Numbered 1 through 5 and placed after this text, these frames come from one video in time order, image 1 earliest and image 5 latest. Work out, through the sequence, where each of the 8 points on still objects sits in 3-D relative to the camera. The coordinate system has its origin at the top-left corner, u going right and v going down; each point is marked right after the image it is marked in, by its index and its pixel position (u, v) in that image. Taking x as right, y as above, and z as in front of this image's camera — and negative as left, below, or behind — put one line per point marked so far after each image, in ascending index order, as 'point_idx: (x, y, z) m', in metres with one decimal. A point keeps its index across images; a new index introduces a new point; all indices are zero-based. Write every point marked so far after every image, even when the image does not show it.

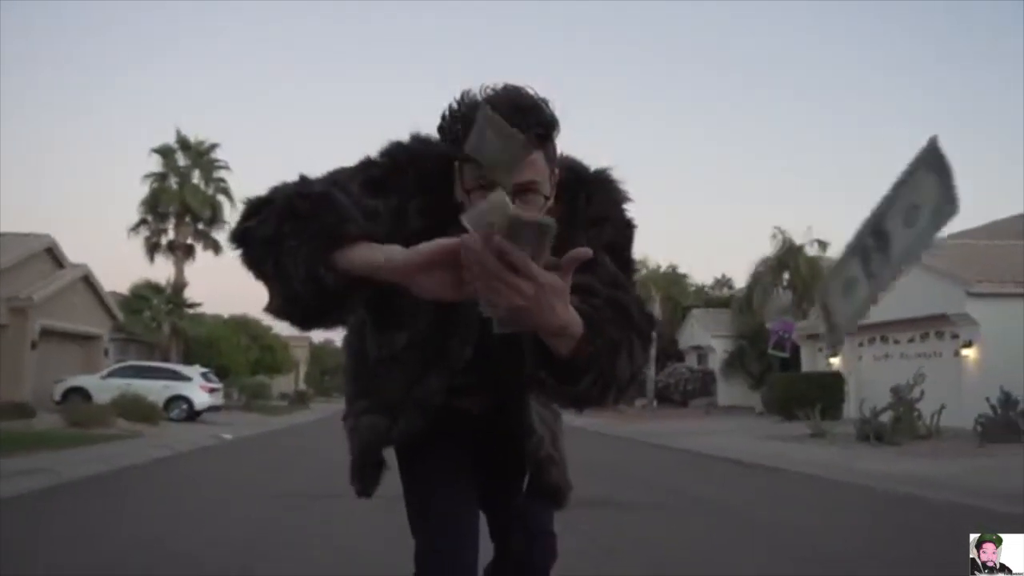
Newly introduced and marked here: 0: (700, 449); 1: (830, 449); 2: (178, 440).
0: (+3.2, -2.6, +19.4) m
1: (+4.7, -2.3, +17.1) m
2: (-4.9, -2.2, +17.1) m
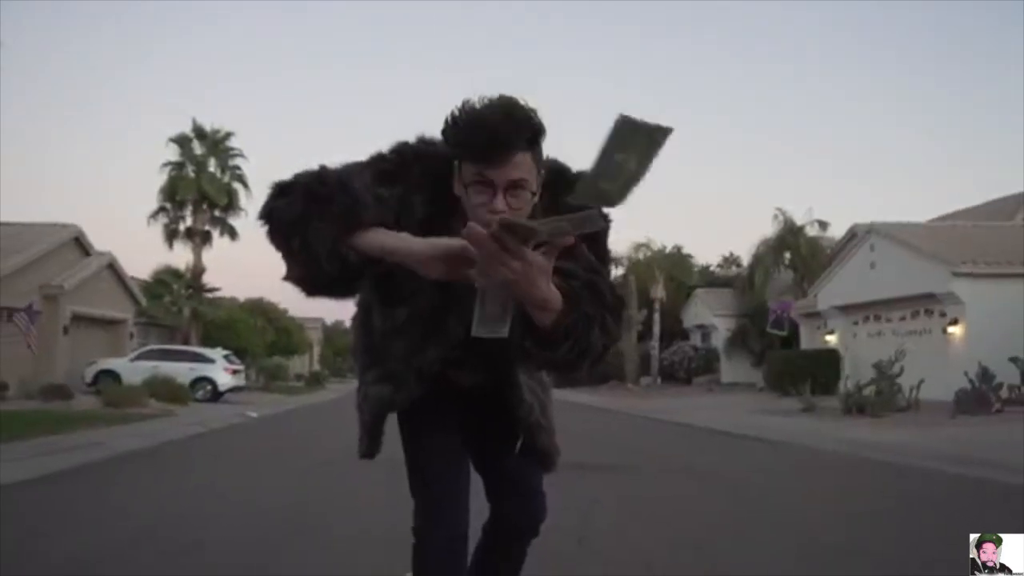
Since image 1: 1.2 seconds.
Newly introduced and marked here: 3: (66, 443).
0: (+3.3, -2.3, +20.5) m
1: (+4.8, -2.0, +18.2) m
2: (-4.8, -2.0, +18.3) m
3: (-5.6, -1.9, +14.5) m
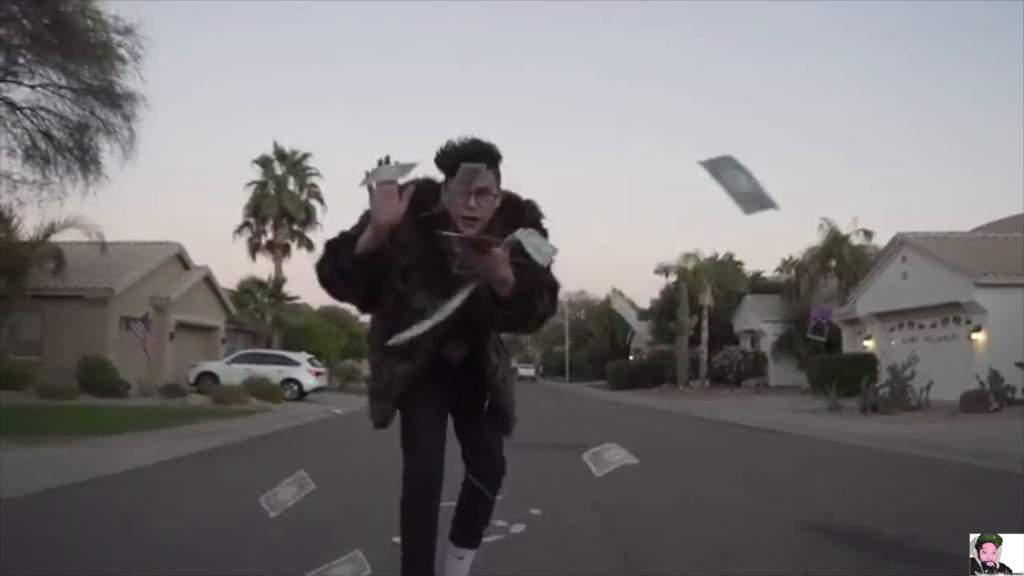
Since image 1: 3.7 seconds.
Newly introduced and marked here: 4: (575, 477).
0: (+4.3, -2.5, +22.7) m
1: (+5.7, -2.2, +20.4) m
2: (-3.8, -2.3, +20.9) m
3: (-4.8, -2.1, +17.2) m
4: (+0.7, -2.1, +13.4) m
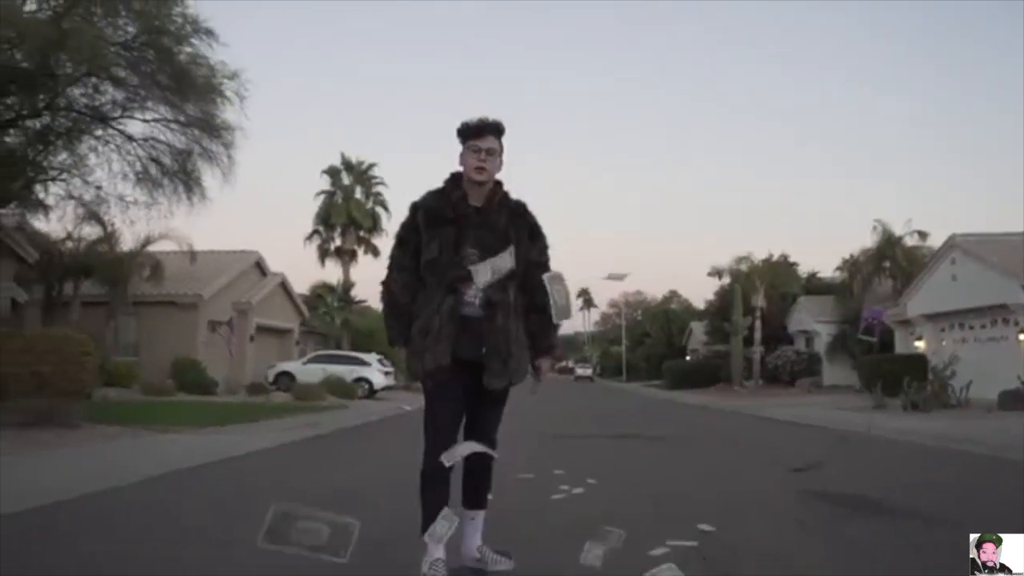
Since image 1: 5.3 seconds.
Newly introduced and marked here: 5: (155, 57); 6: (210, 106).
0: (+5.5, -2.6, +23.9) m
1: (+6.8, -2.3, +21.5) m
2: (-2.7, -2.4, +22.5) m
3: (-3.9, -2.2, +18.8) m
4: (+1.4, -2.2, +14.7) m
5: (-5.2, +3.4, +17.4) m
6: (-4.6, +2.8, +18.4) m
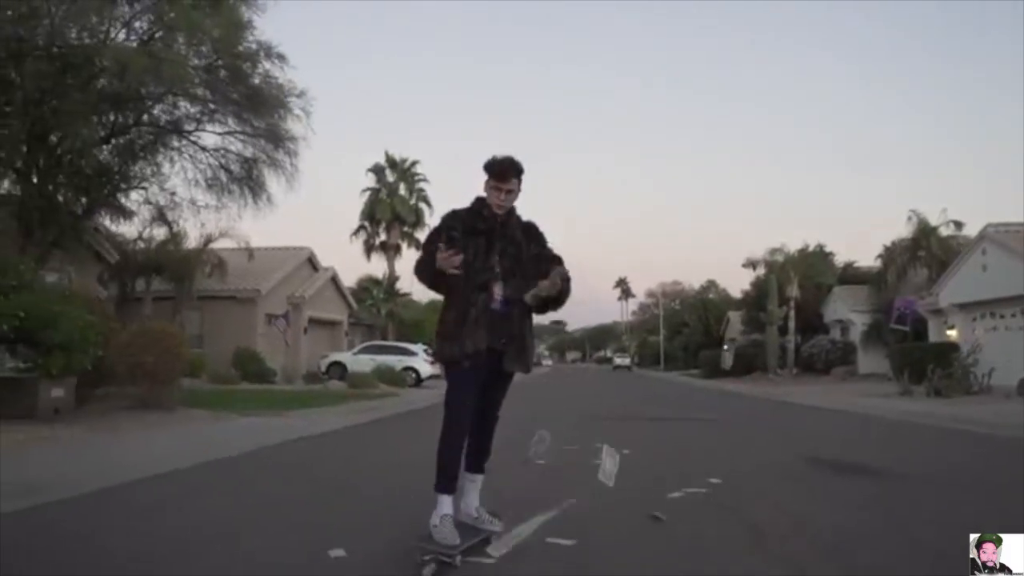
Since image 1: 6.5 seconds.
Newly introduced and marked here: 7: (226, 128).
0: (+6.4, -2.4, +24.9) m
1: (+7.6, -2.1, +22.4) m
2: (-1.9, -2.2, +23.7) m
3: (-3.2, -2.1, +20.1) m
4: (+2.0, -2.1, +15.9) m
5: (-4.6, +3.4, +18.7) m
6: (-4.0, +2.8, +19.7) m
7: (-4.7, +2.7, +19.4) m
